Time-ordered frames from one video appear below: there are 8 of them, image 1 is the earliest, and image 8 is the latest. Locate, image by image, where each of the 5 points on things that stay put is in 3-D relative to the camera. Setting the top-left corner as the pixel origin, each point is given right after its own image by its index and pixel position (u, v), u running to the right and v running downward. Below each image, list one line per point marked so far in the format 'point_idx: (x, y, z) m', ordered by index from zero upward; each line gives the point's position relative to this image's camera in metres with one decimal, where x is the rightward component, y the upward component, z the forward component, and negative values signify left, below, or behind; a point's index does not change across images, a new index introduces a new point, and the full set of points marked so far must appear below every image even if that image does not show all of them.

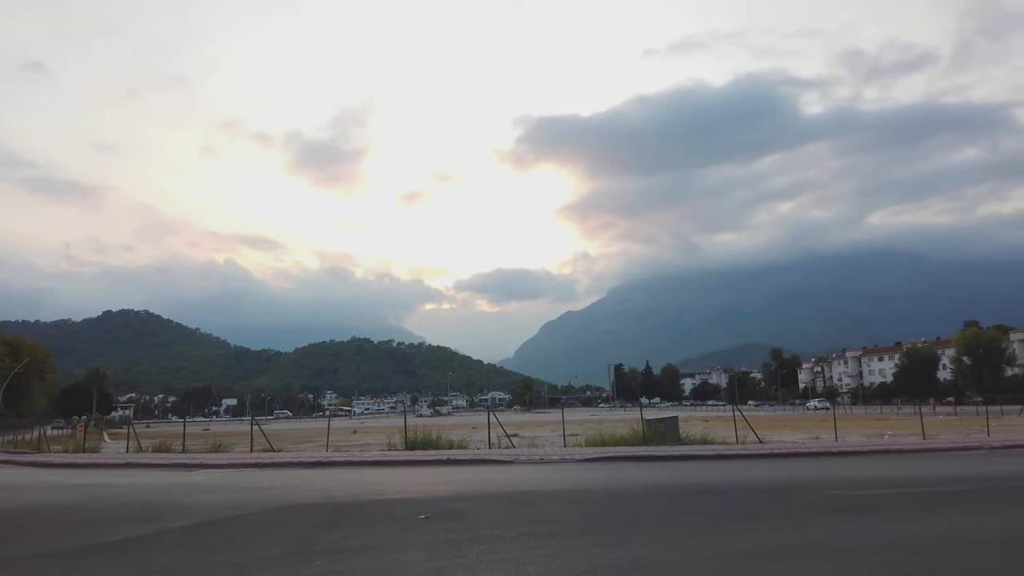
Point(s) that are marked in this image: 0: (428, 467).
0: (-2.1, -4.7, +19.3) m
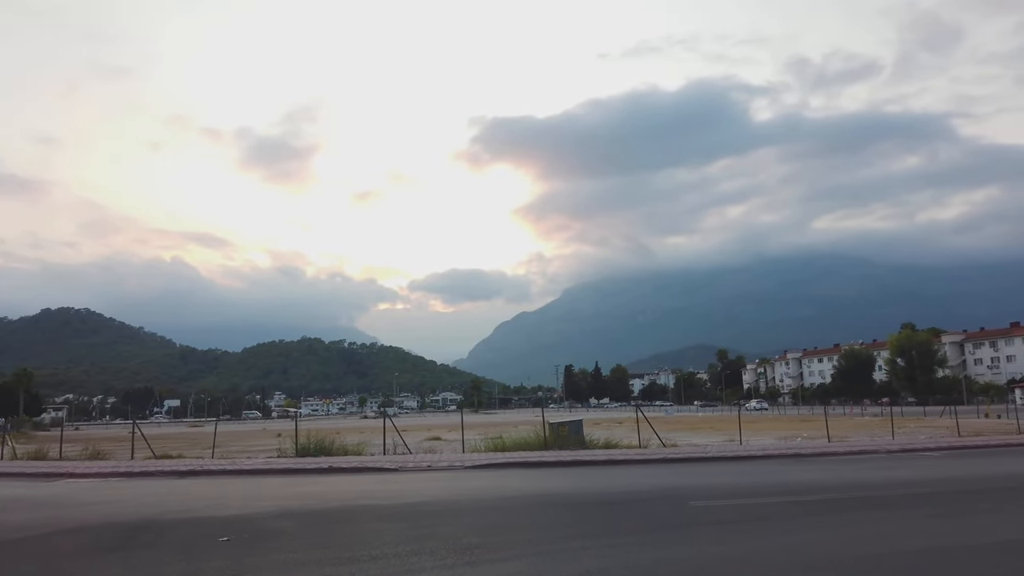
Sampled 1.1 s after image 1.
0: (-5.0, -4.6, +18.1) m
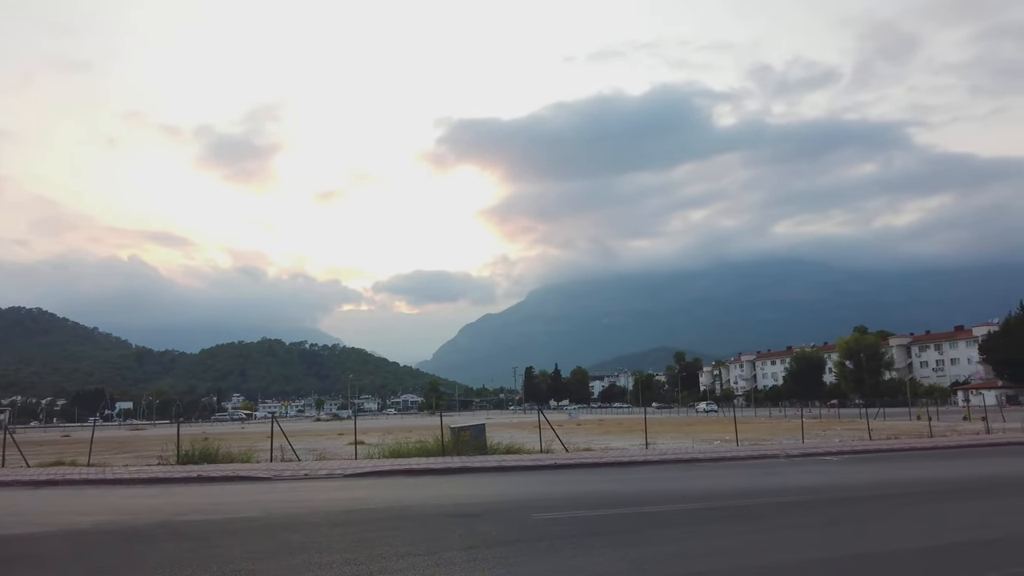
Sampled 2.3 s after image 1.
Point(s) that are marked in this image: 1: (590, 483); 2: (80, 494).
0: (-8.0, -4.6, +16.8) m
1: (+2.0, -4.8, +18.8) m
2: (-10.2, -4.9, +18.1) m
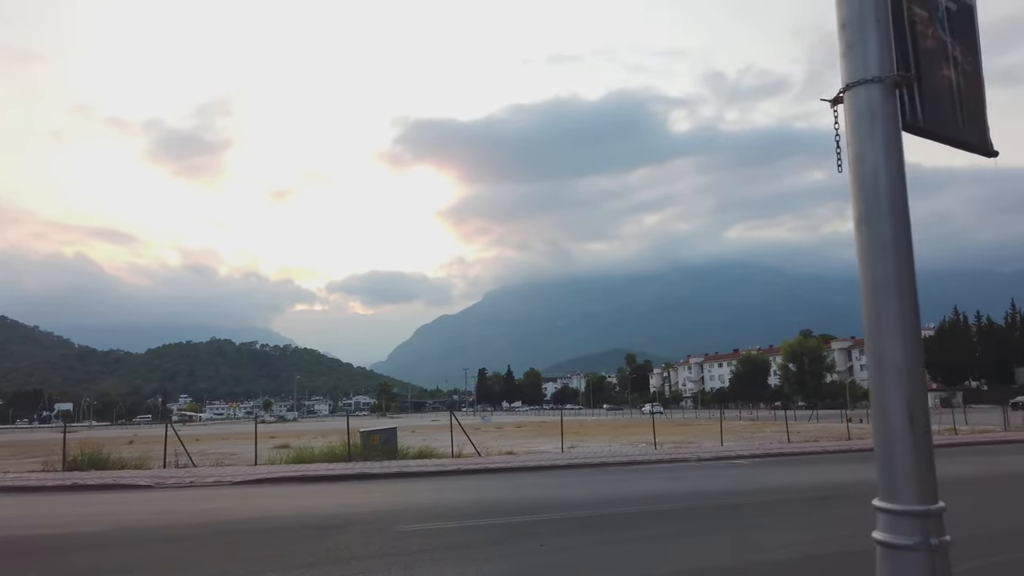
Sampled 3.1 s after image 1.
0: (-10.3, -4.5, +15.6) m
1: (-0.4, -4.7, +18.1) m
2: (-12.5, -4.7, +16.8) m
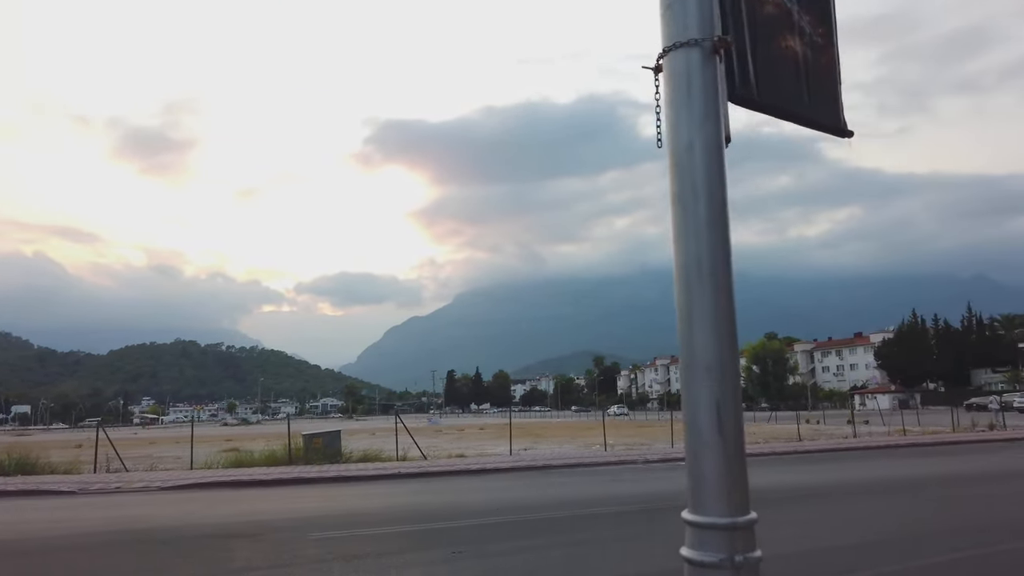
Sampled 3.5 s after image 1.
0: (-11.6, -4.4, +14.8) m
1: (-1.9, -4.7, +17.7) m
2: (-13.9, -4.6, +15.9) m
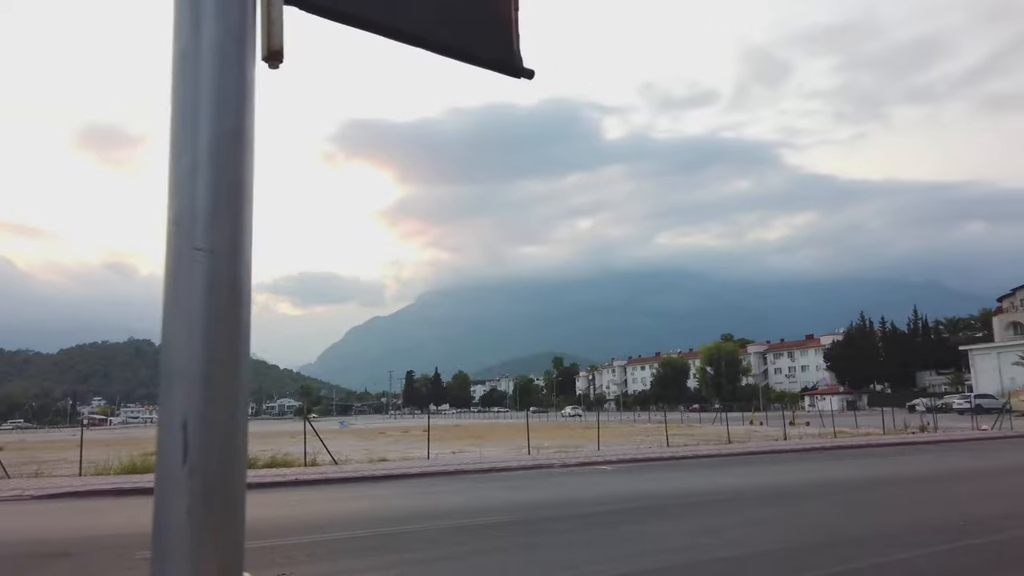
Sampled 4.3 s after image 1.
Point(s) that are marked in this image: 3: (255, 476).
0: (-13.6, -4.2, +13.4) m
1: (-4.1, -4.6, +16.8) m
2: (-16.0, -4.5, +14.4) m
3: (-6.7, -4.8, +19.5) m
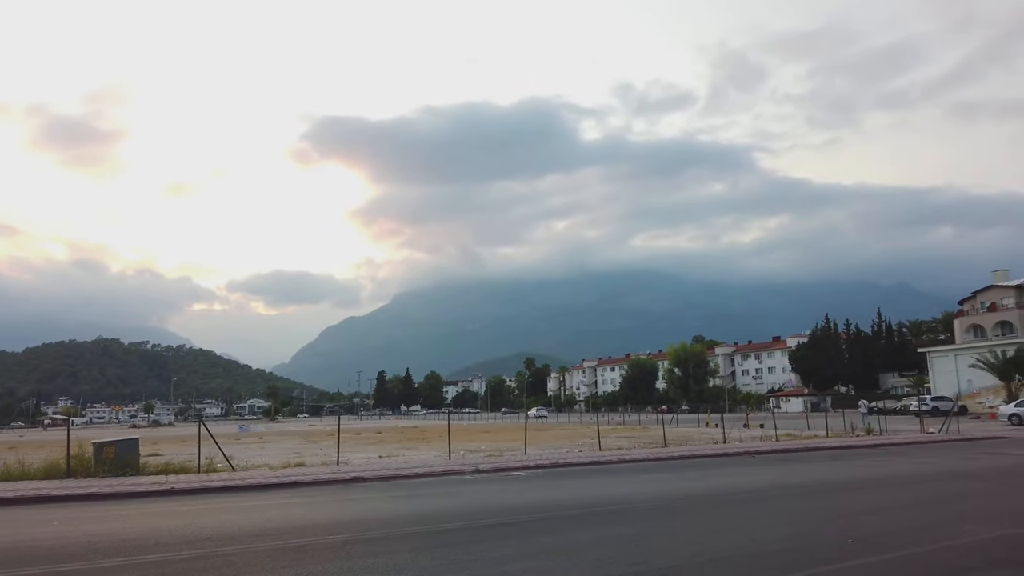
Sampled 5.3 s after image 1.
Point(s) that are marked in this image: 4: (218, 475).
0: (-15.8, -4.0, +11.6) m
1: (-6.3, -4.5, +15.3) m
2: (-18.2, -4.2, +12.6) m
3: (-9.1, -4.6, +18.0) m
4: (-7.4, -4.8, +19.5) m
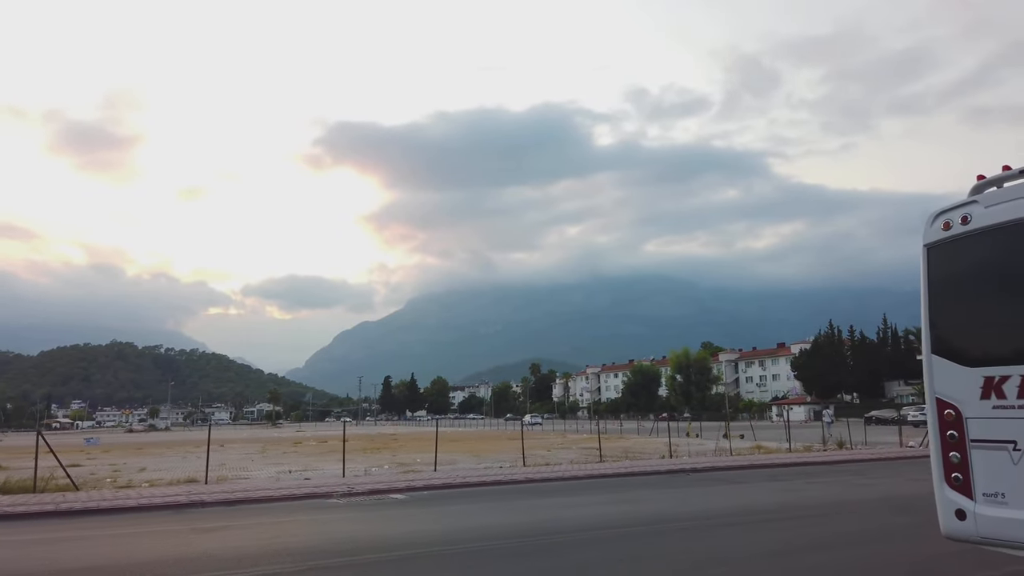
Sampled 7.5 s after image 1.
0: (-18.7, -3.8, +9.3) m
1: (-9.2, -4.3, +12.9) m
2: (-21.1, -4.0, +10.3) m
3: (-11.9, -4.5, +15.6) m
4: (-10.2, -4.7, +17.1) m
